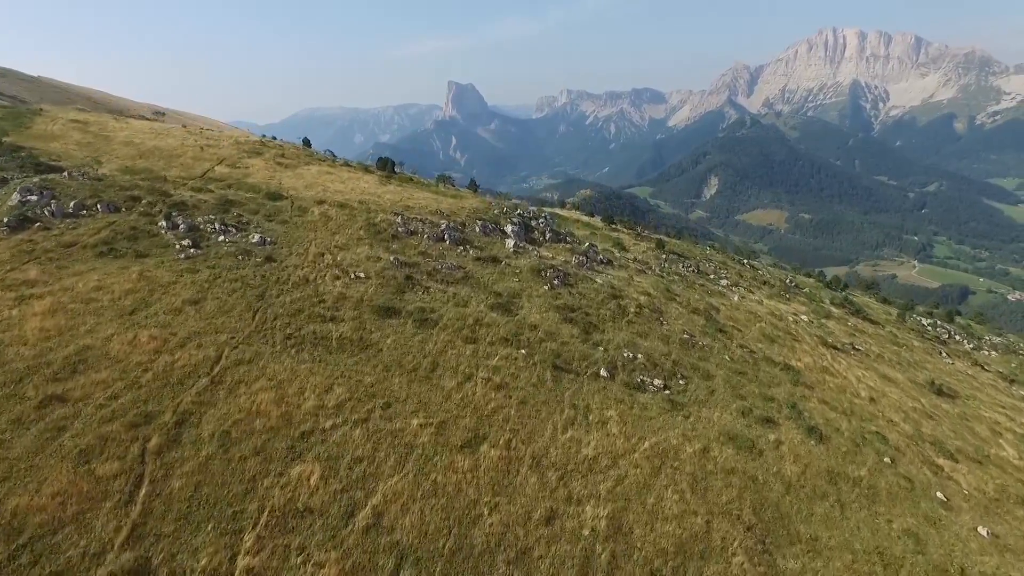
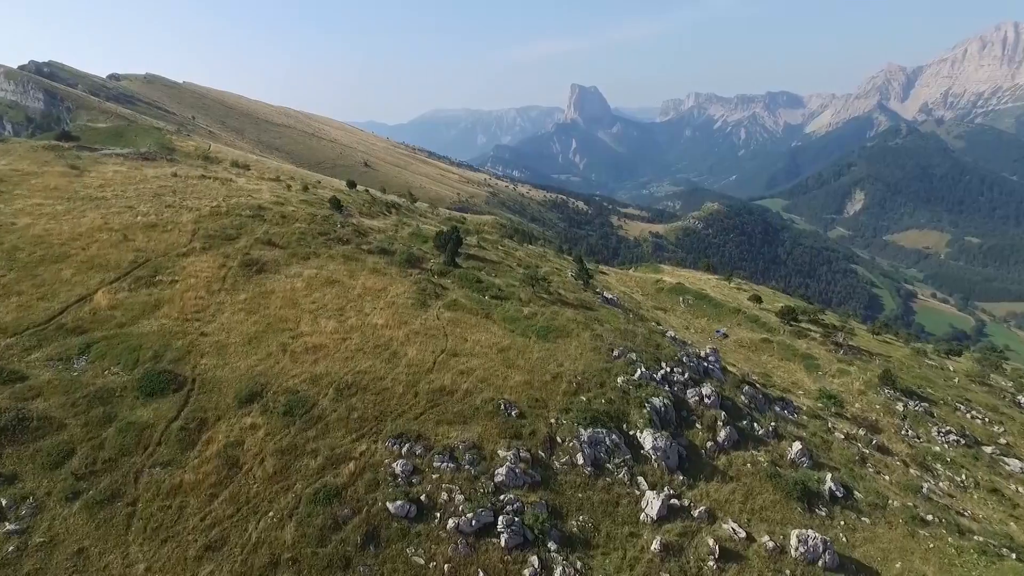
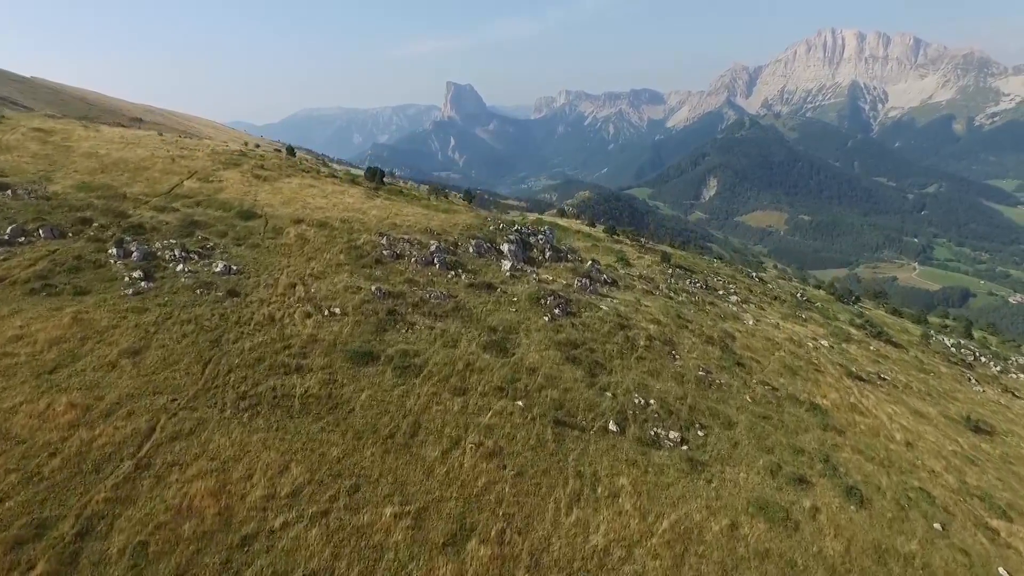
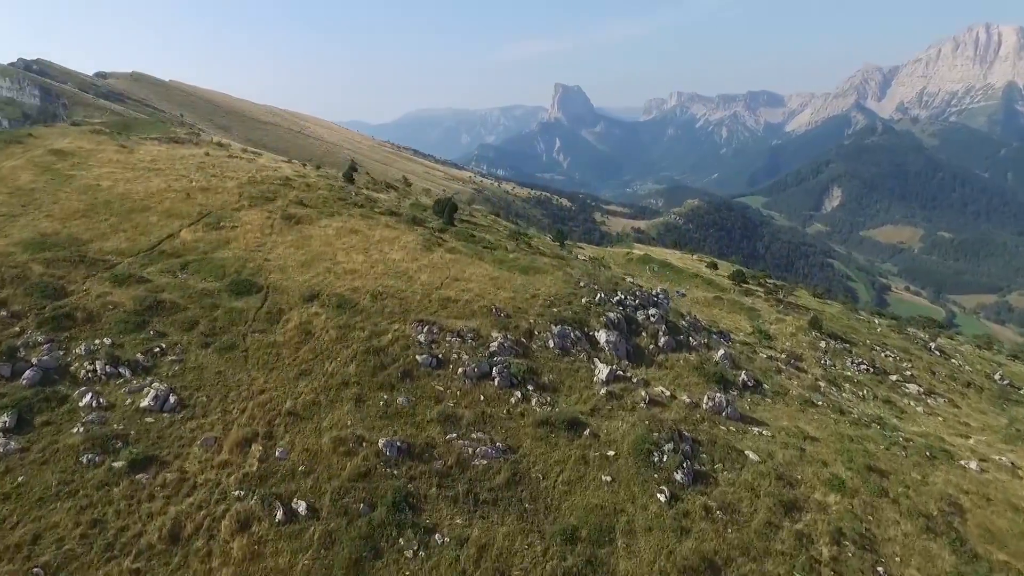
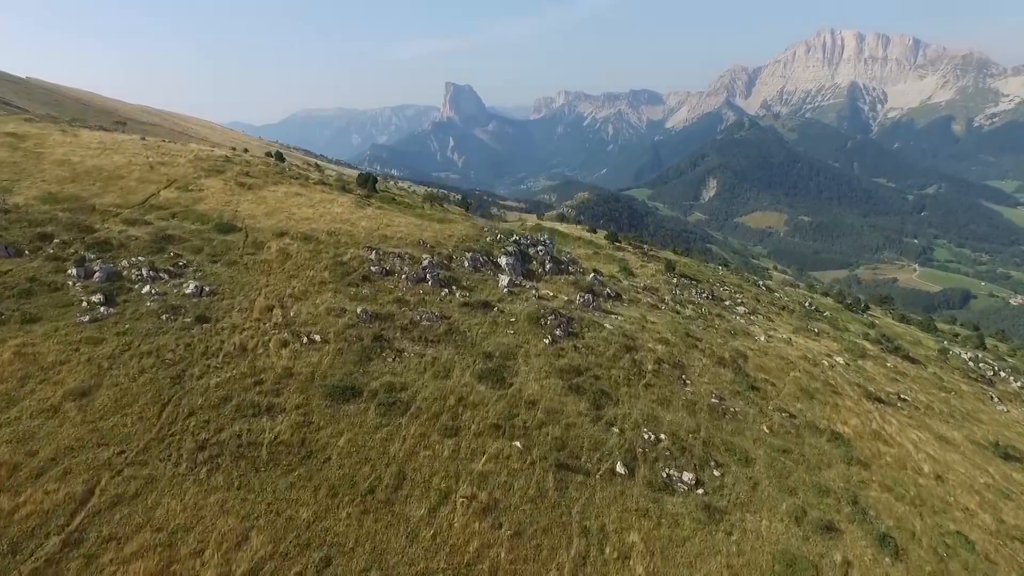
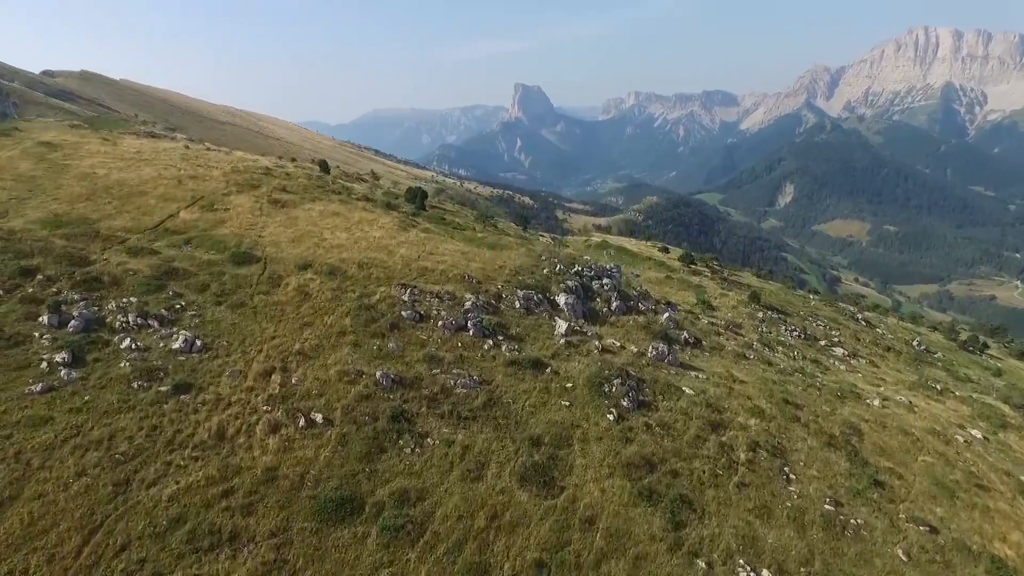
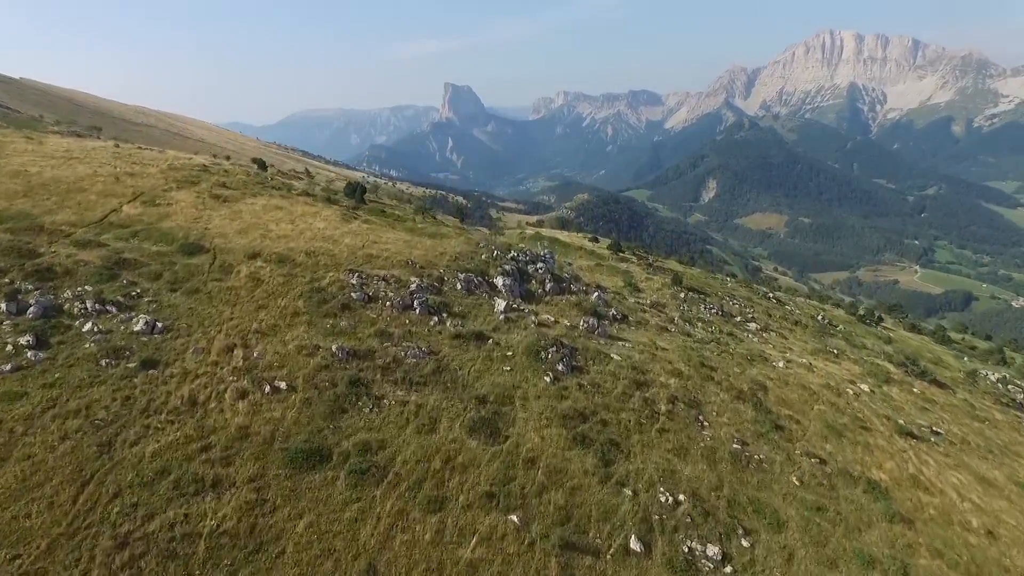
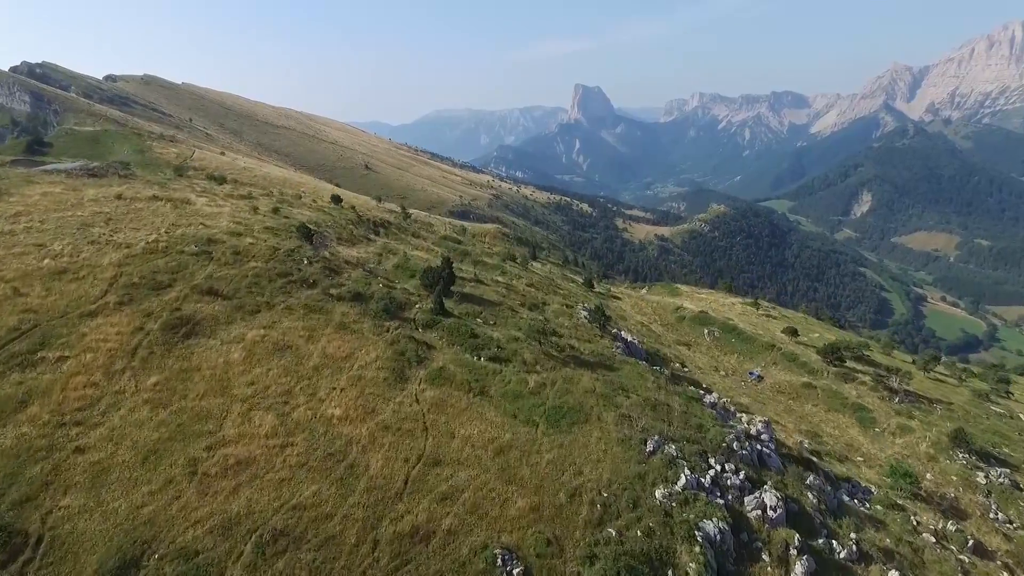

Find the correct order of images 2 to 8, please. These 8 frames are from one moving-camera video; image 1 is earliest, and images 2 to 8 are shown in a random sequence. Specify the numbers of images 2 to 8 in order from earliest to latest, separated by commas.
3, 5, 7, 6, 4, 2, 8
